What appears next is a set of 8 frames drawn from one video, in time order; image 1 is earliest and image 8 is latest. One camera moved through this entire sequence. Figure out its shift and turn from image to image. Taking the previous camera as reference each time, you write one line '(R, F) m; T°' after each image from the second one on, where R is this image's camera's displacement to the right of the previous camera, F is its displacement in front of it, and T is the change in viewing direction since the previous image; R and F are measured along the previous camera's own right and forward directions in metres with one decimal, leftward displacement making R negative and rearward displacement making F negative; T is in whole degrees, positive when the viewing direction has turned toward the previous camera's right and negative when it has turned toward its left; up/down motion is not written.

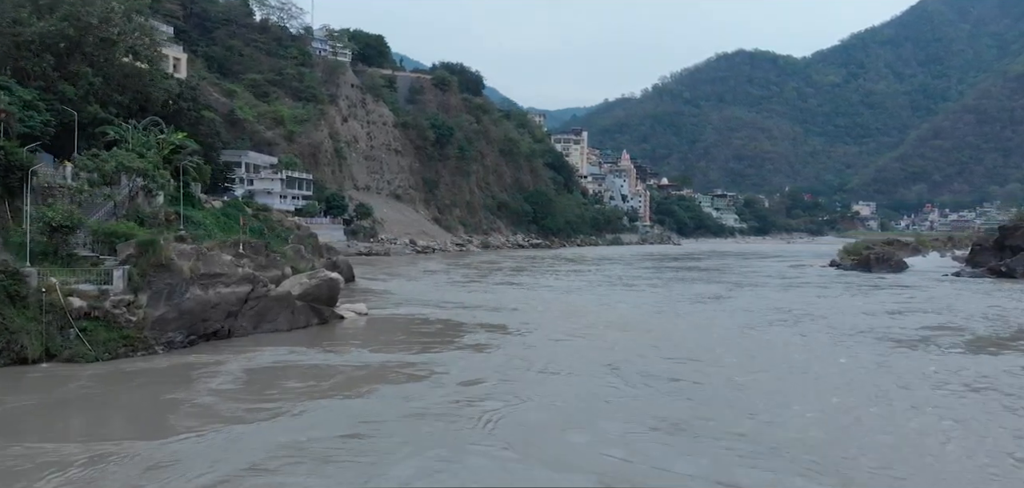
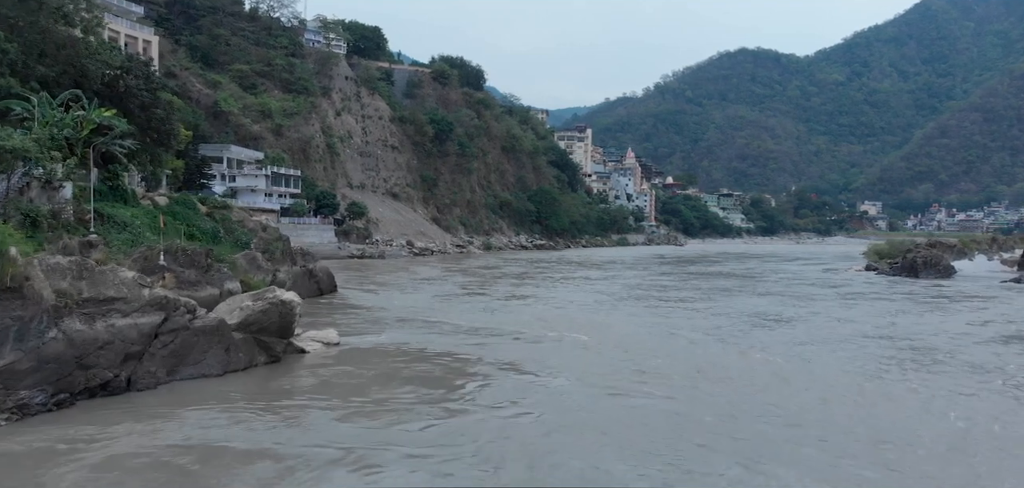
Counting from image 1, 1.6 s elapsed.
(-0.3, +4.2) m; 0°
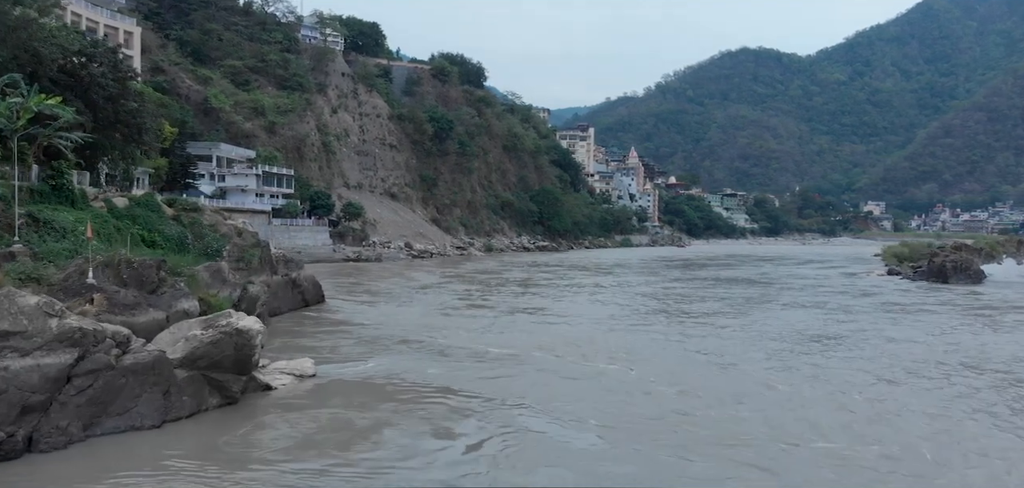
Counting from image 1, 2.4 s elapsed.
(-0.1, +2.2) m; 0°
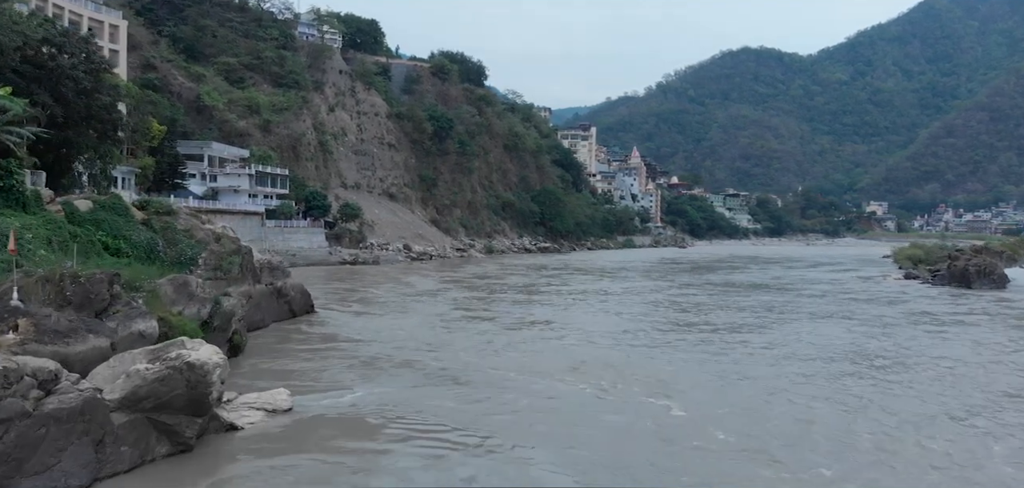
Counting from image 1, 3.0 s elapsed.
(-0.1, +1.6) m; 0°
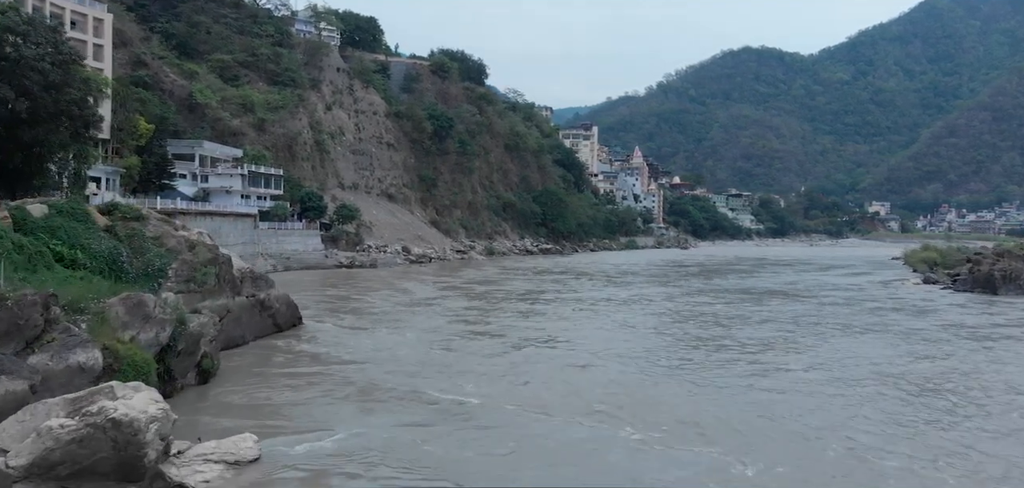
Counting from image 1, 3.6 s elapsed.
(-0.1, +1.6) m; 0°
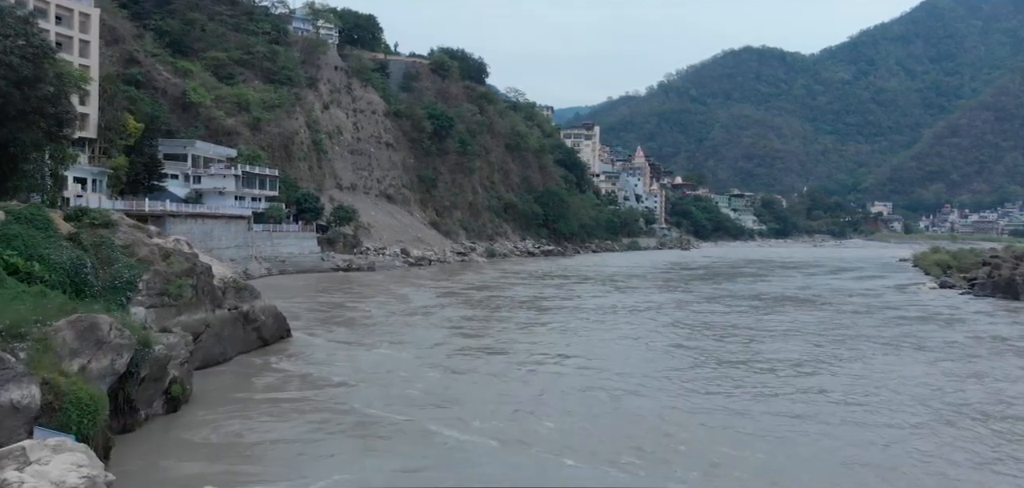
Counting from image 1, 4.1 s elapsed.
(-0.1, +1.3) m; 0°
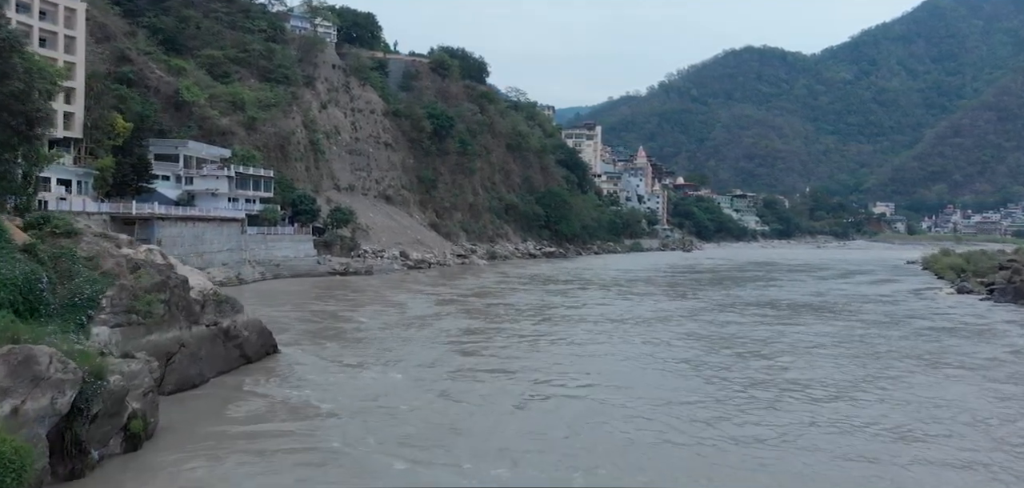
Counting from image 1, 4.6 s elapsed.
(-0.1, +1.3) m; 0°
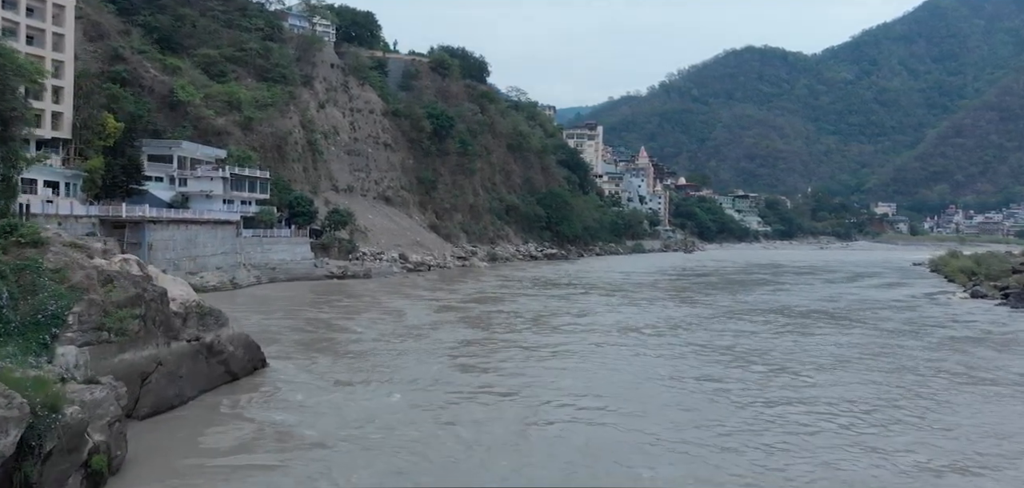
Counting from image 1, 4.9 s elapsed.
(-0.1, +0.9) m; 0°
